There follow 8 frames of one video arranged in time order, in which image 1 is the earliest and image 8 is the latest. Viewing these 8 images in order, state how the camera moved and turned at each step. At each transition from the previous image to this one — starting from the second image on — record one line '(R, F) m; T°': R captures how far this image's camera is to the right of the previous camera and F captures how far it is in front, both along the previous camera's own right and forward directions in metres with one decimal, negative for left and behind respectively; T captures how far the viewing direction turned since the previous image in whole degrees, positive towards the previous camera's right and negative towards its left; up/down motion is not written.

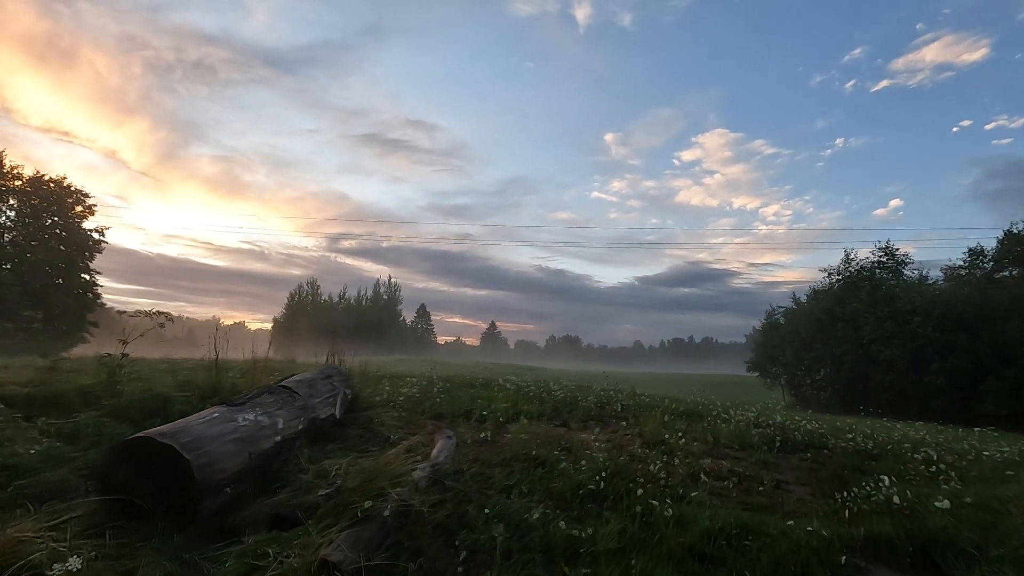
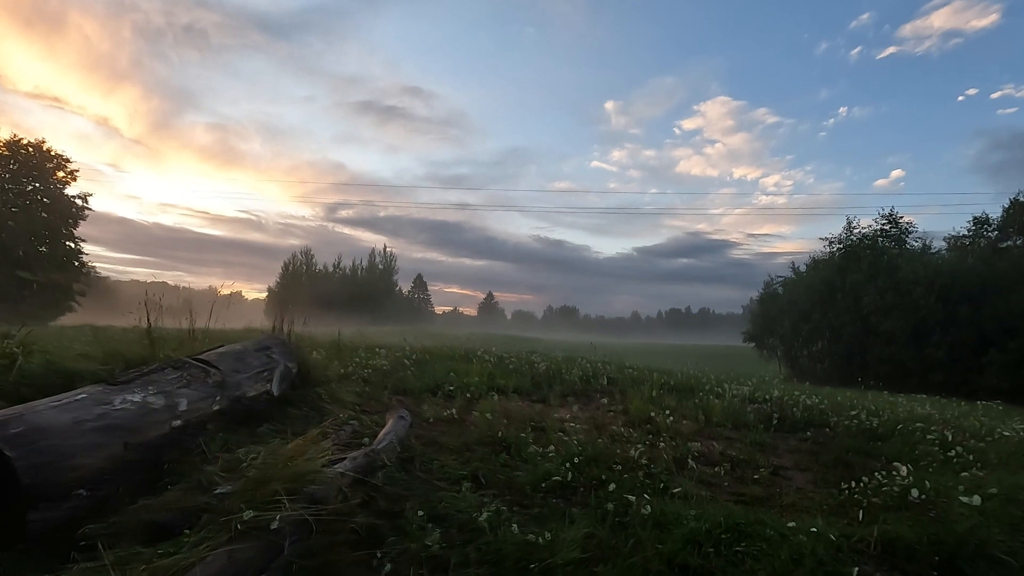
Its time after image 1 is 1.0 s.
(+0.5, +1.1) m; 0°
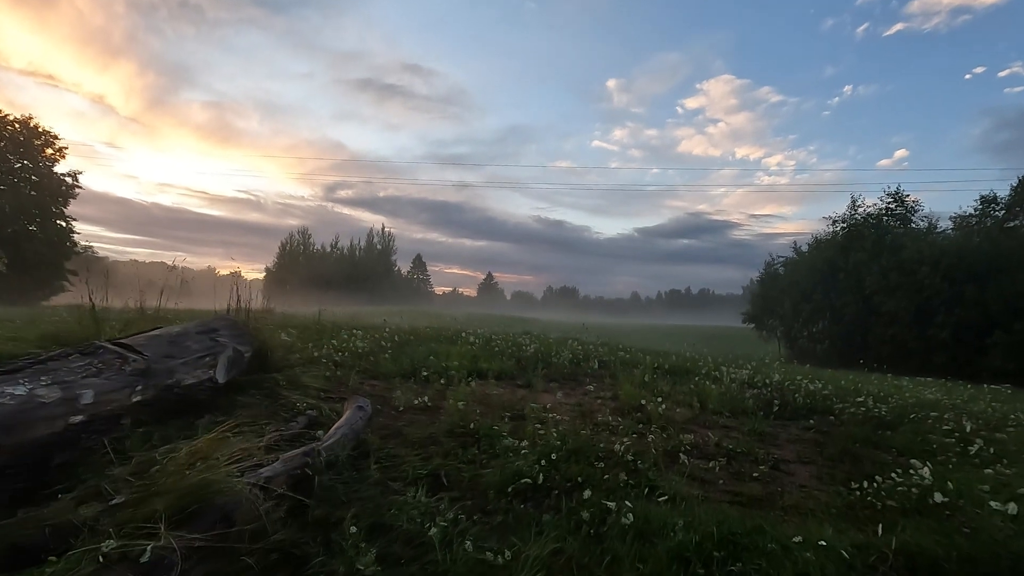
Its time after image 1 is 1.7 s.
(+0.3, +0.8) m; 0°
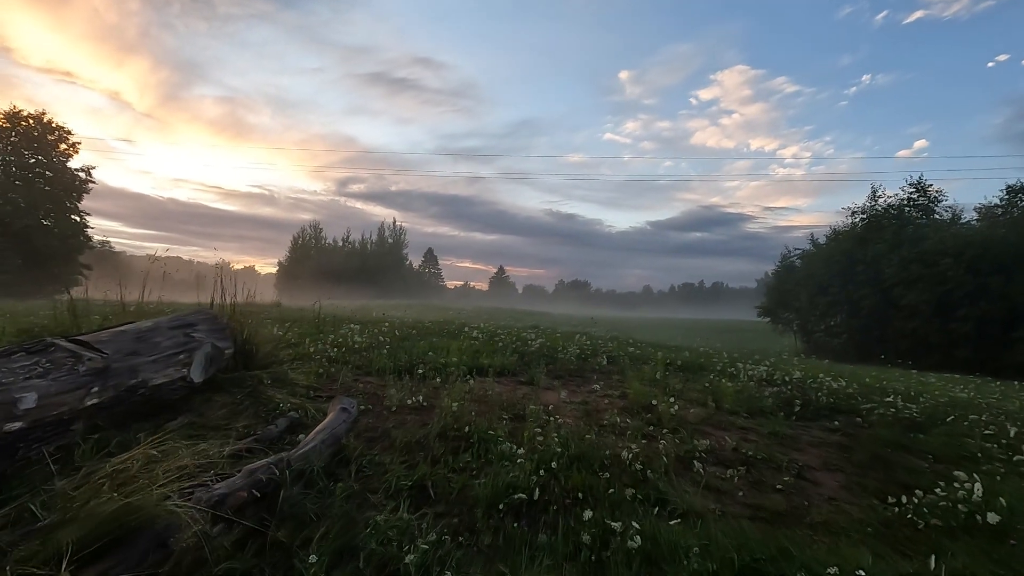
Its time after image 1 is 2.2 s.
(+0.1, +0.5) m; -1°
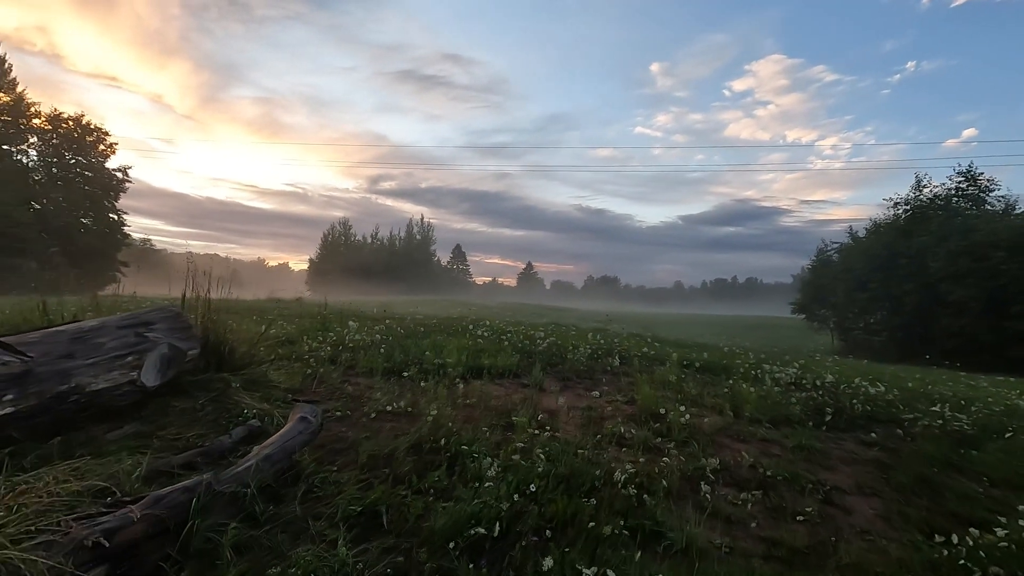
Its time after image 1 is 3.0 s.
(+0.5, +0.7) m; -3°
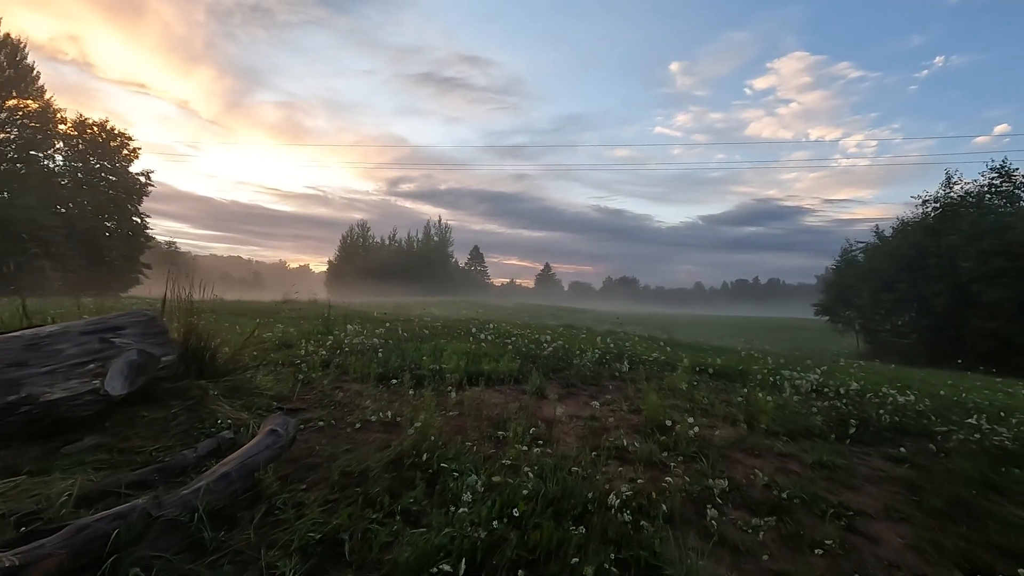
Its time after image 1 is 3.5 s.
(+0.3, +0.4) m; -2°
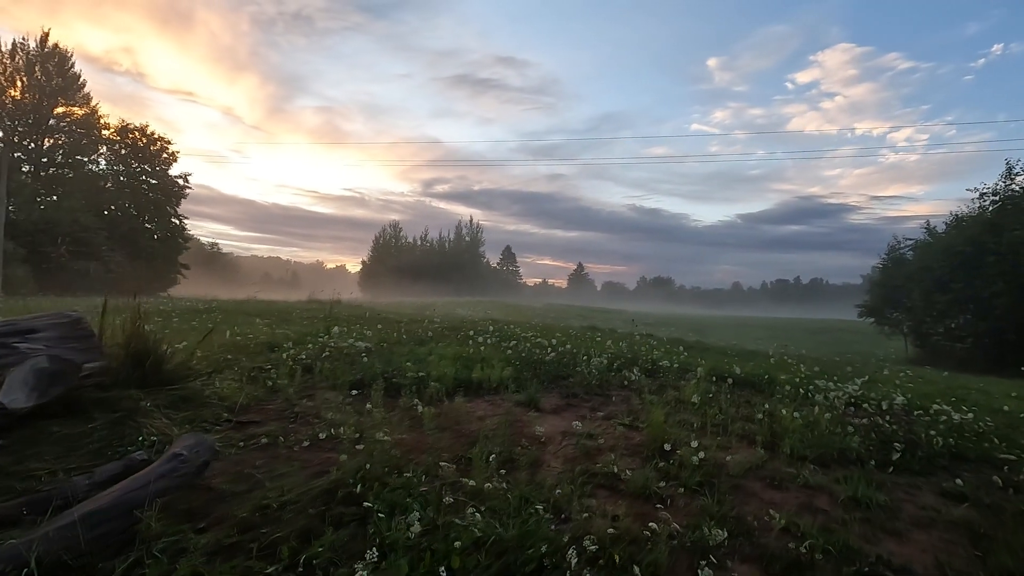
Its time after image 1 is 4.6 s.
(+0.6, +0.9) m; -4°
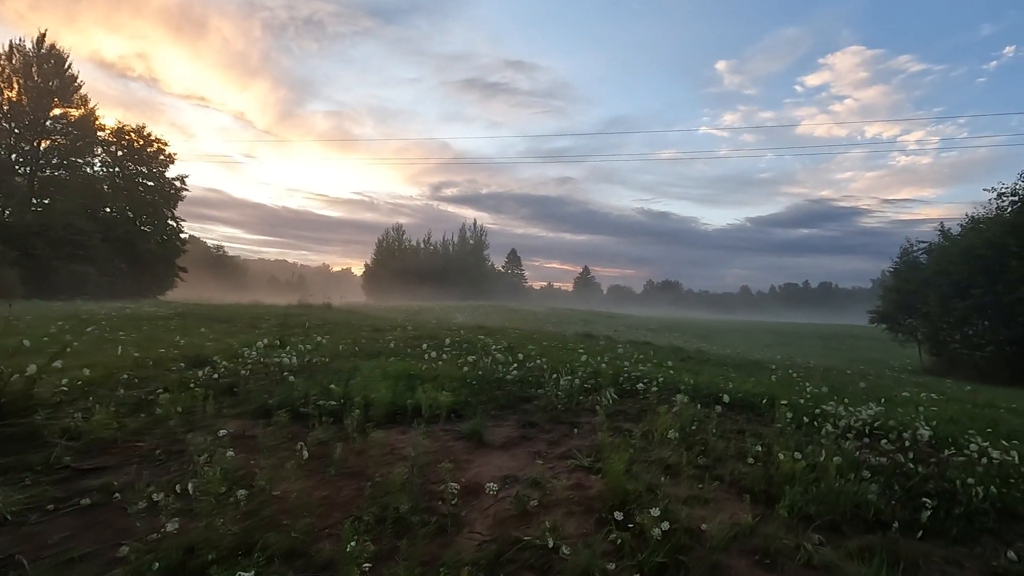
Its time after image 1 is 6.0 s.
(+0.8, +1.3) m; -1°
